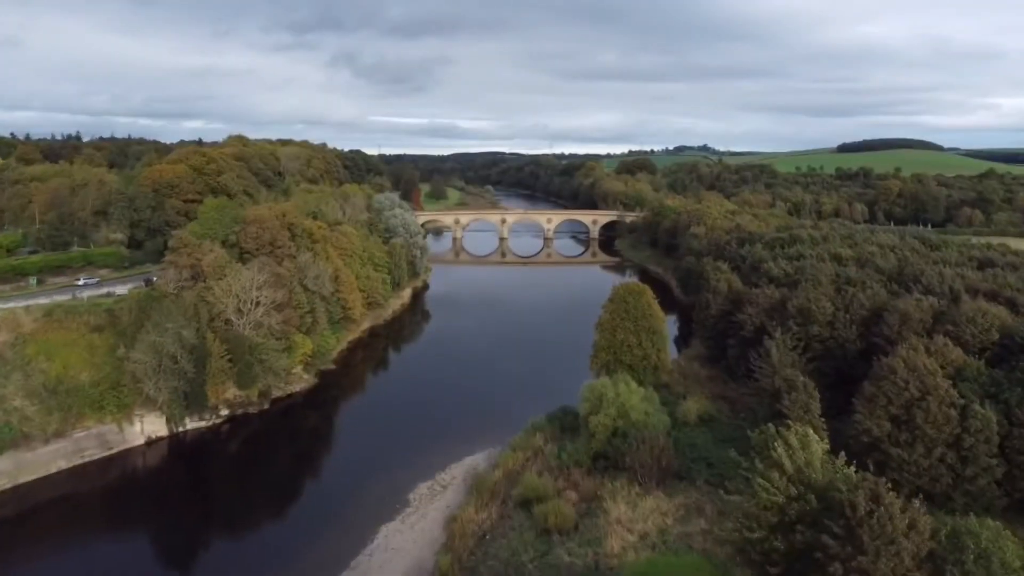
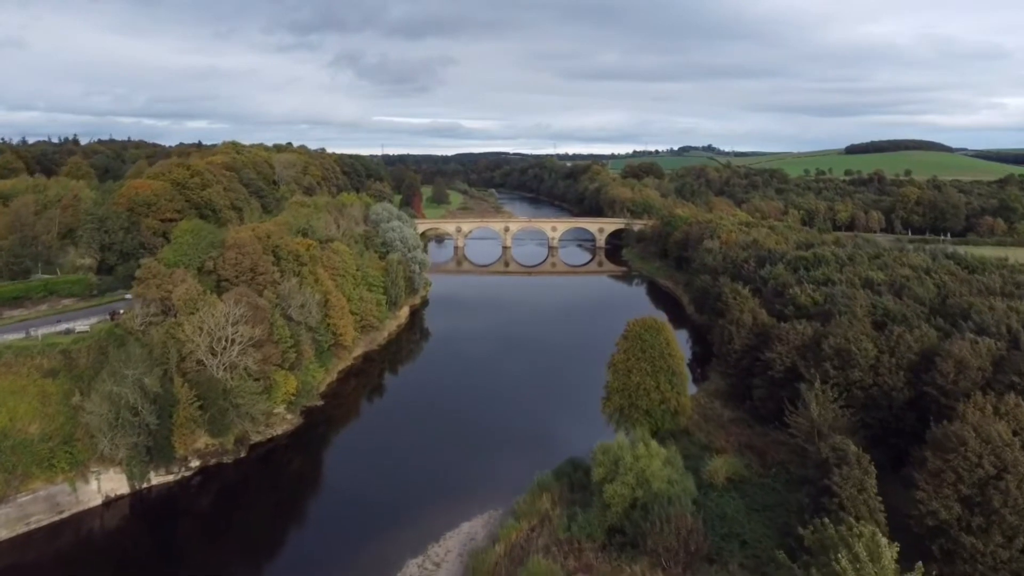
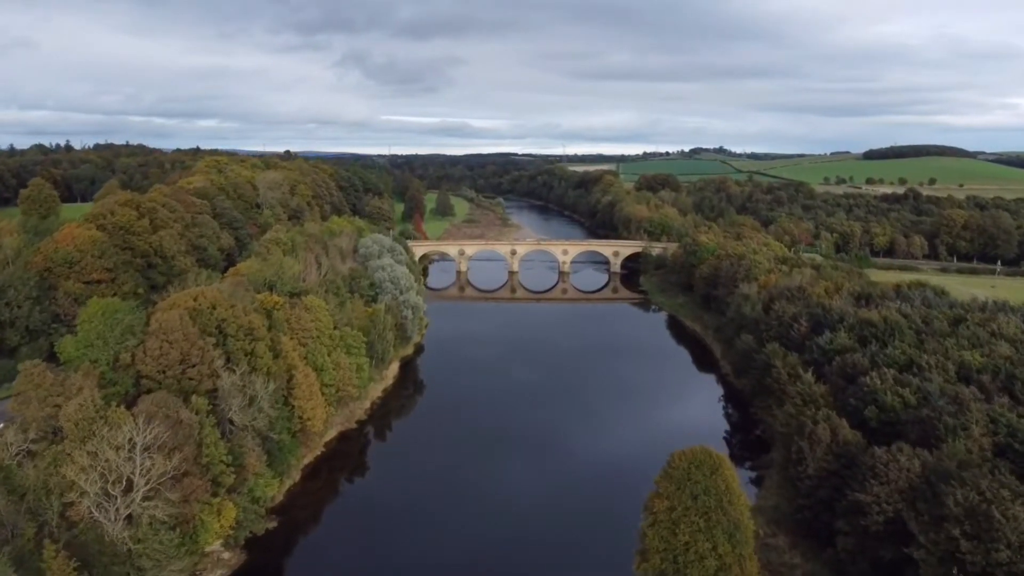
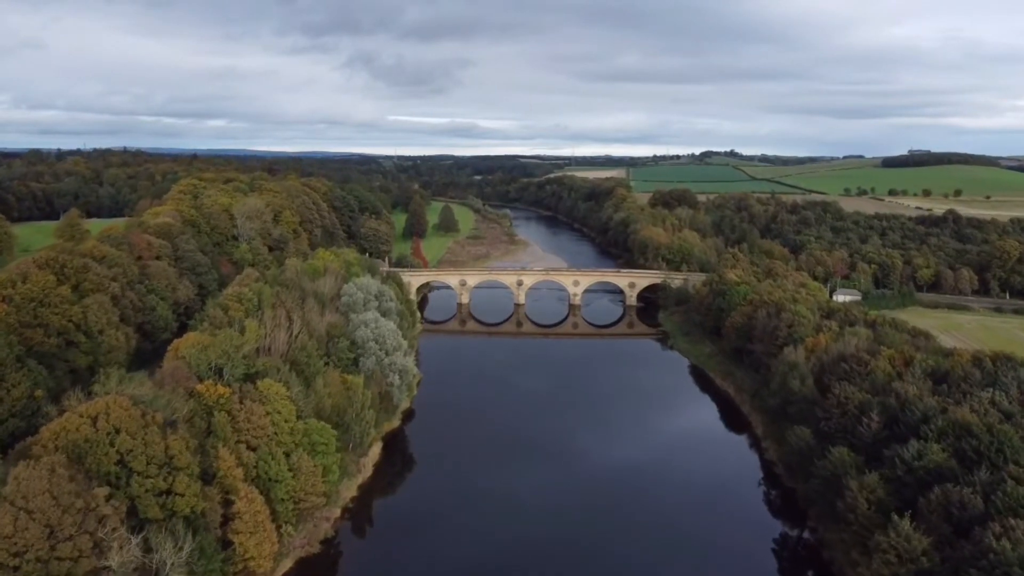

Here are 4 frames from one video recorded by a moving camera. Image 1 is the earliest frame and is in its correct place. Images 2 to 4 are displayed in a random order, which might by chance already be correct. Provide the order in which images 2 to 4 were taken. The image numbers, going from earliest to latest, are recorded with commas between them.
2, 3, 4
